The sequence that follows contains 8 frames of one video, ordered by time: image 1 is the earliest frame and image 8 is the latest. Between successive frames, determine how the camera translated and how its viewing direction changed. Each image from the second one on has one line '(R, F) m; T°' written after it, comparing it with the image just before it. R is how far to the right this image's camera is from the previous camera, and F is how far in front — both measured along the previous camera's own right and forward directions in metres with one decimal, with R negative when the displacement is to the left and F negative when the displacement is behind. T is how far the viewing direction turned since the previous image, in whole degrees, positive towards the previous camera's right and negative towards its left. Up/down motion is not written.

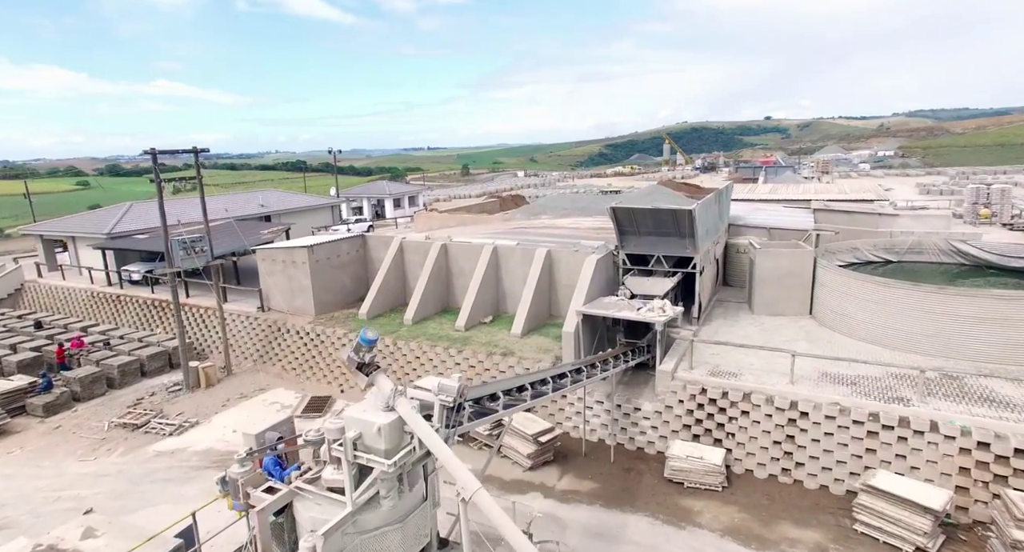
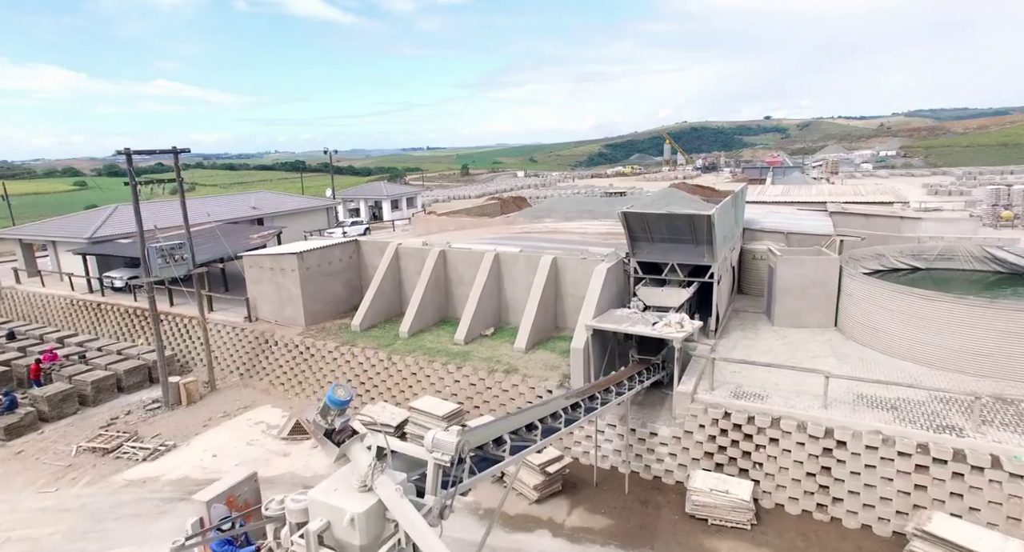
(-0.1, +1.1) m; 0°
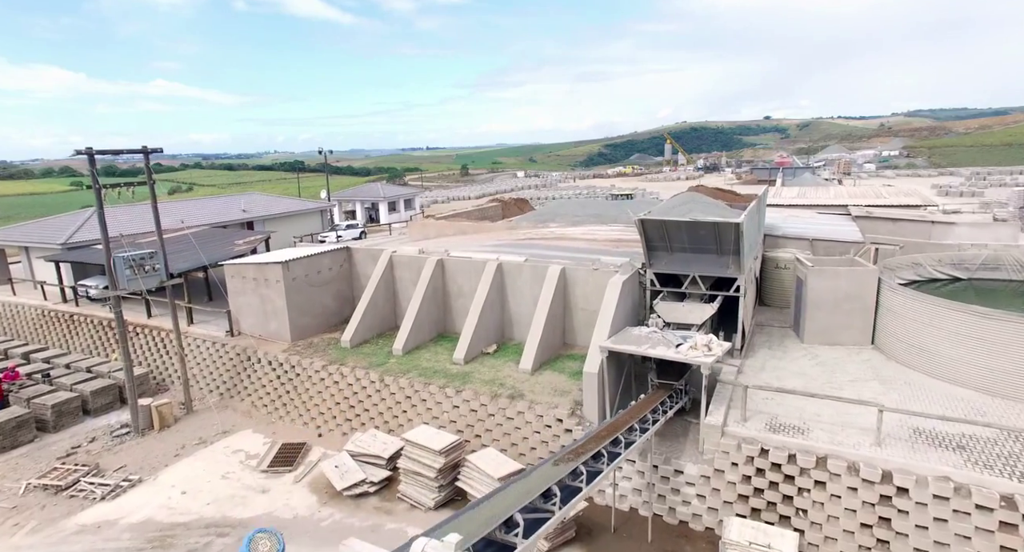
(-0.1, +1.4) m; 0°
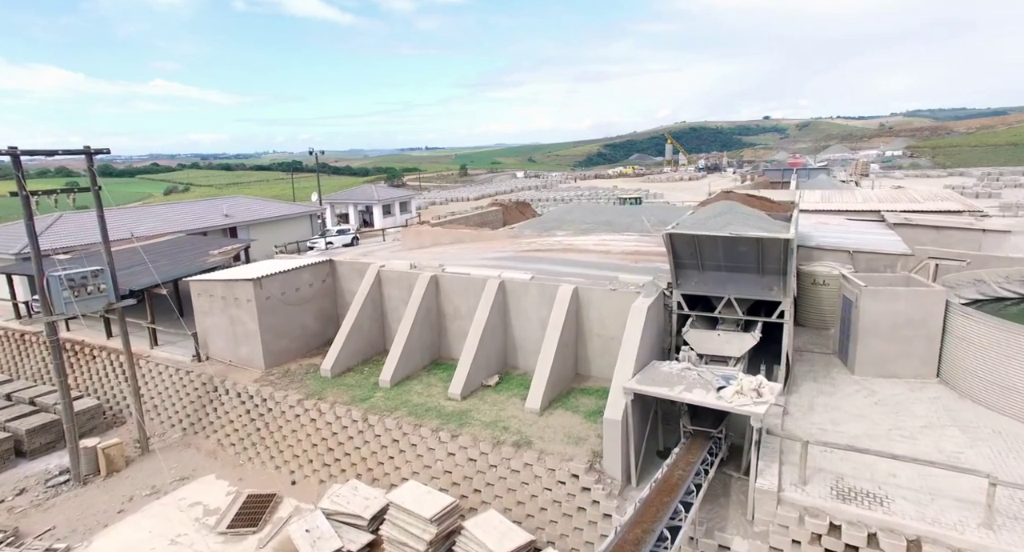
(-0.1, +1.9) m; 0°
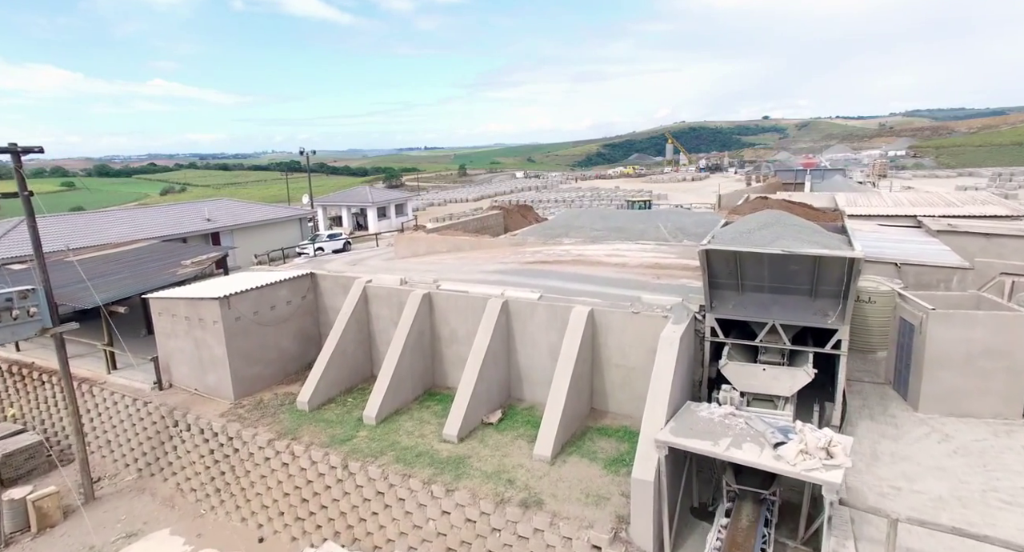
(-0.1, +1.7) m; 0°
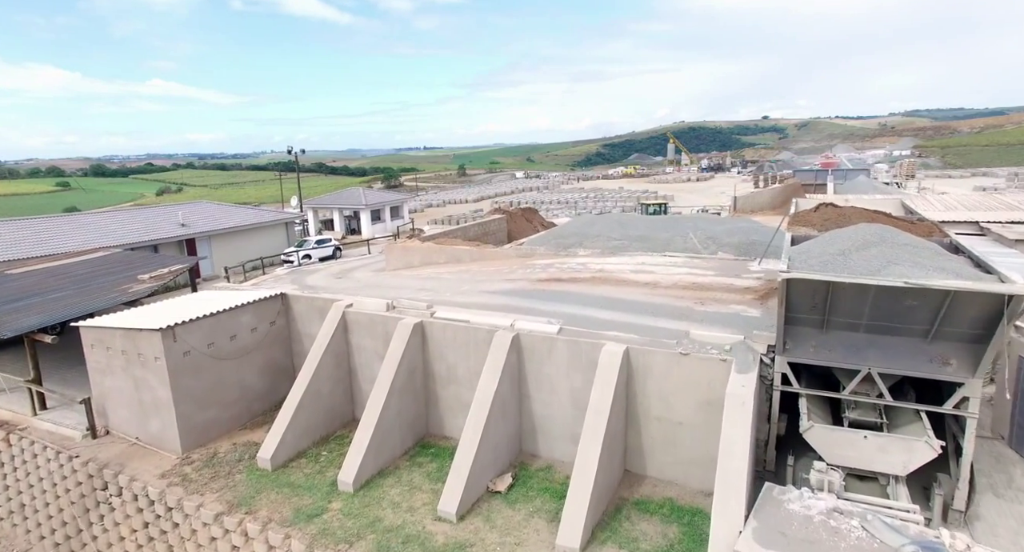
(-0.2, +2.3) m; 0°
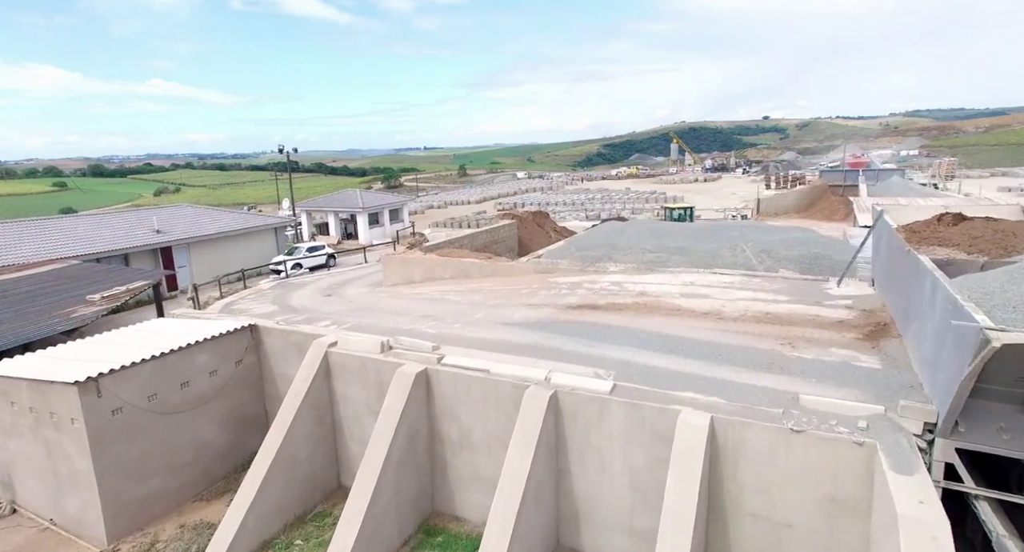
(-0.4, +2.3) m; 0°
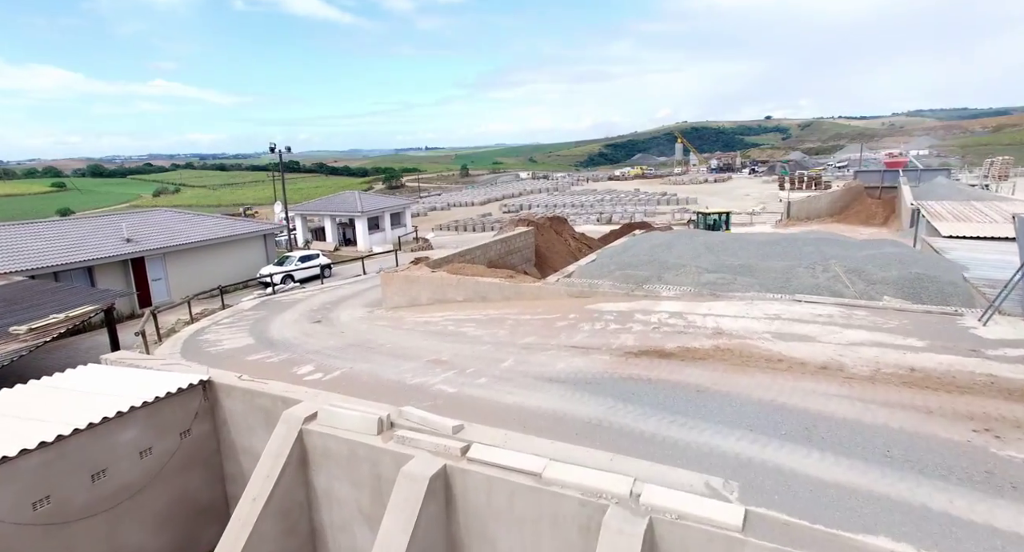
(-0.5, +2.5) m; 0°
